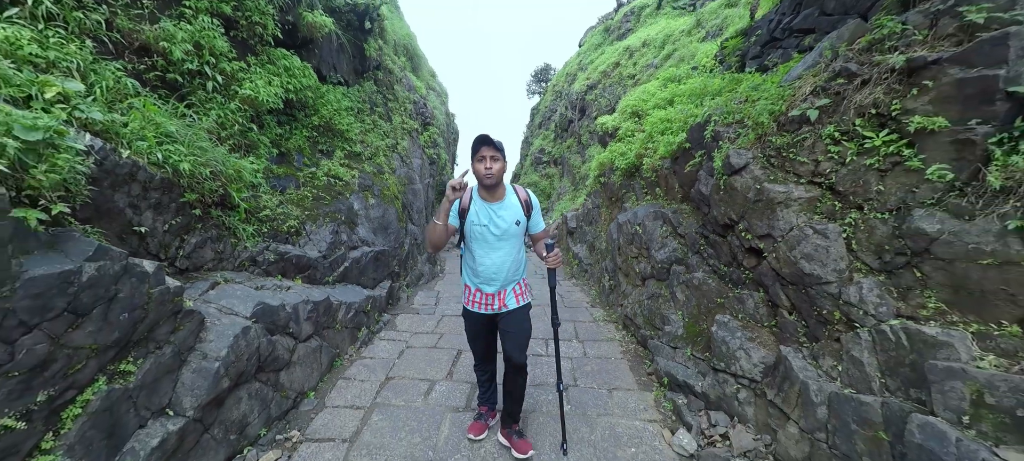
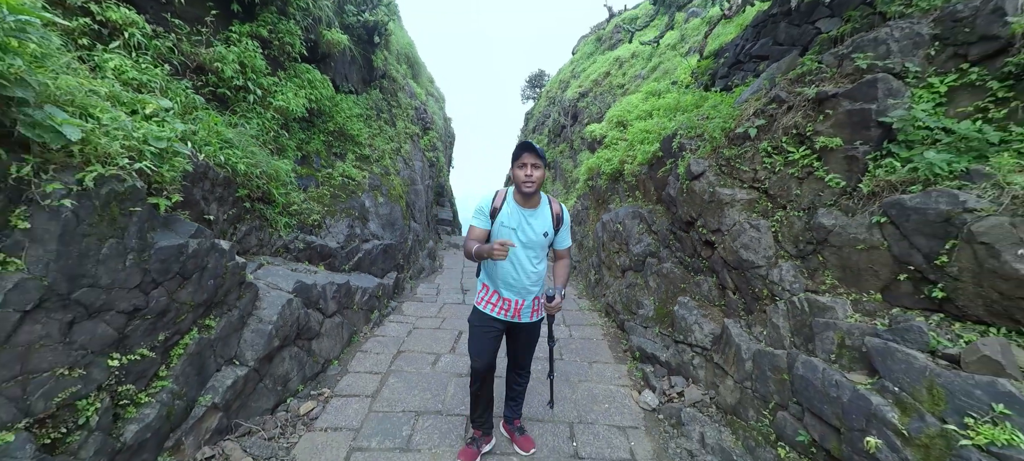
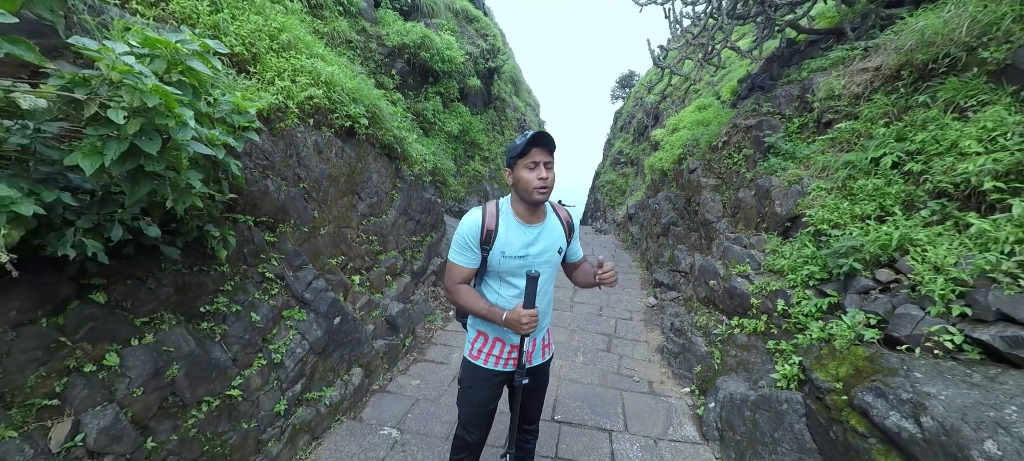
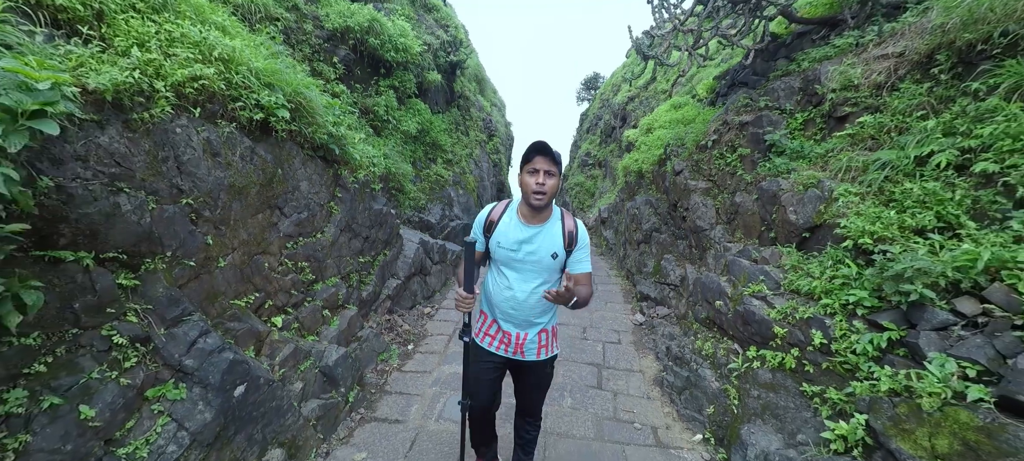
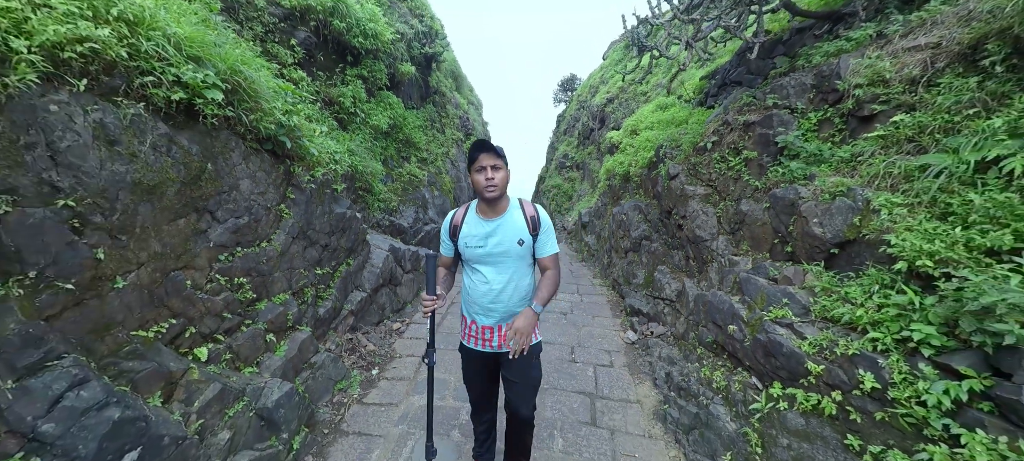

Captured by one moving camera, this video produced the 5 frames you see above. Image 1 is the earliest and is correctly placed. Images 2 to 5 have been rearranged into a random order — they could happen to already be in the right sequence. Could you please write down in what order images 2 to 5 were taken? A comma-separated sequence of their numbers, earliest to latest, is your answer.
2, 5, 4, 3
